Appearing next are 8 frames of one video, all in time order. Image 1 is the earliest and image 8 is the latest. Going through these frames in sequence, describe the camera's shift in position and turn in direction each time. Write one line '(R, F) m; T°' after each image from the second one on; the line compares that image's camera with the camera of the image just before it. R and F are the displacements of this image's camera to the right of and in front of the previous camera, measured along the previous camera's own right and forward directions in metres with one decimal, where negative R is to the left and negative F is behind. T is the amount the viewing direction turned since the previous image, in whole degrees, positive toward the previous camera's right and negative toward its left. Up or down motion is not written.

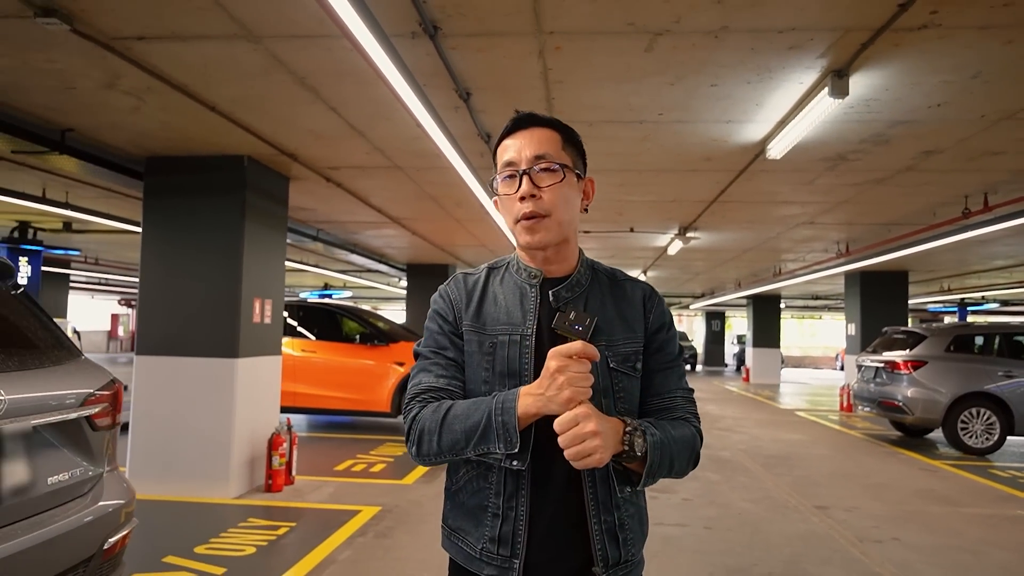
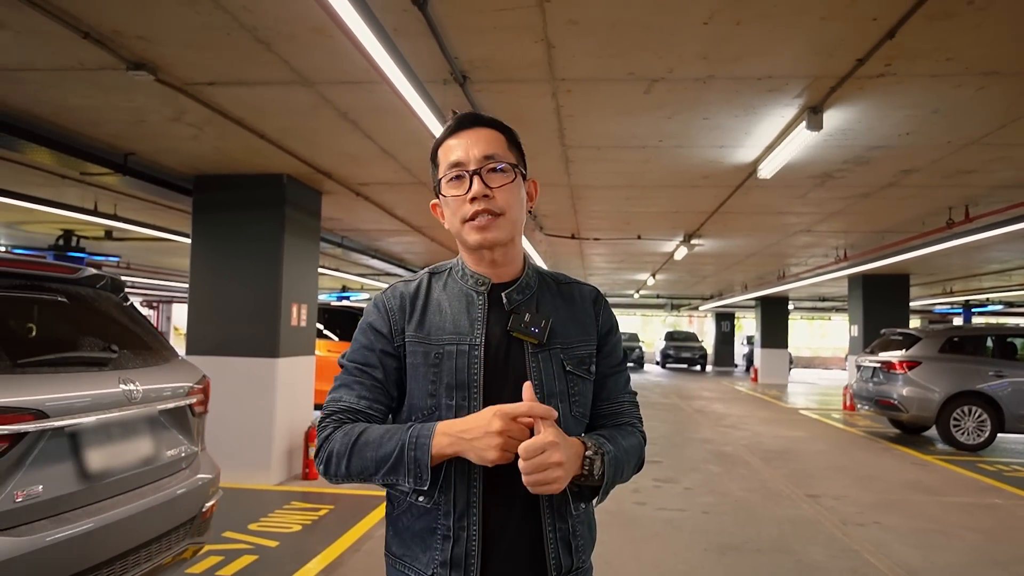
(0.0, -0.5) m; -1°
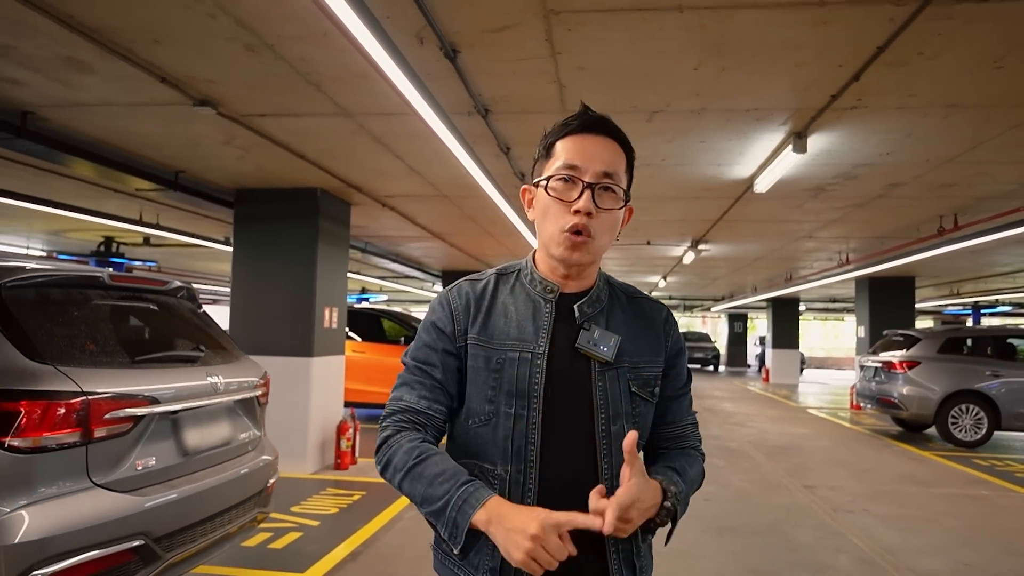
(0.0, -0.5) m; -1°
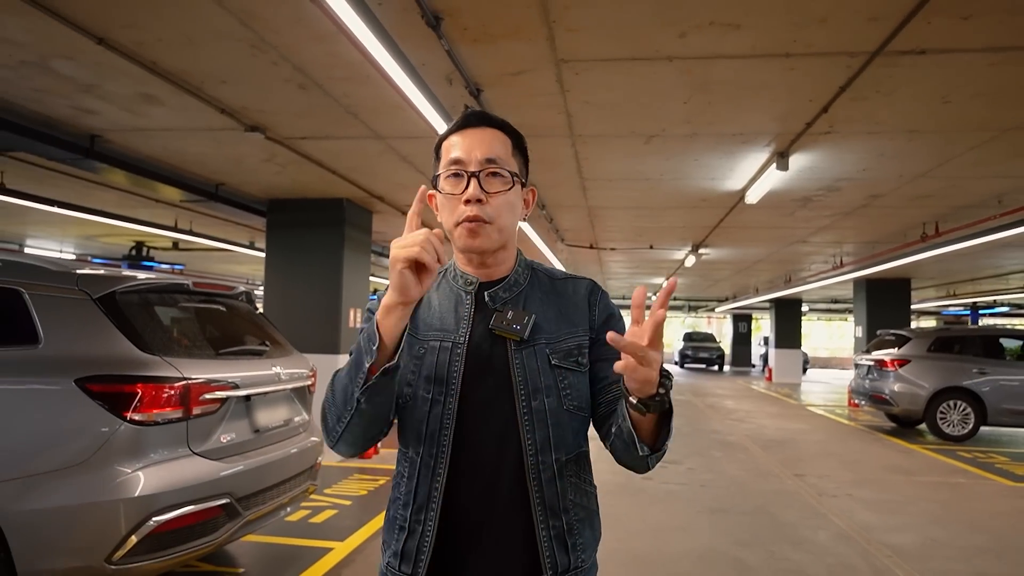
(0.0, -0.5) m; -1°
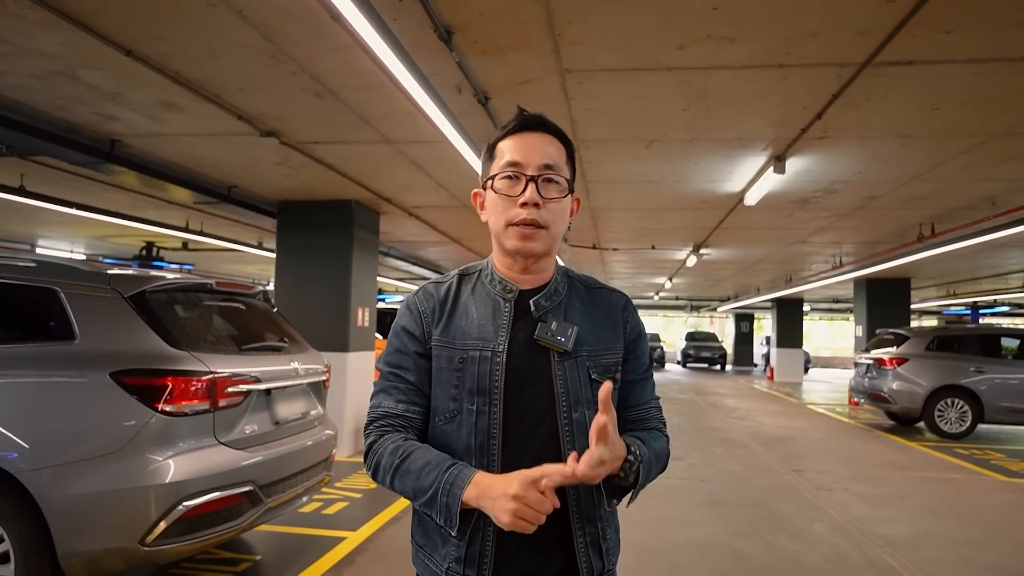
(0.0, -0.2) m; 0°
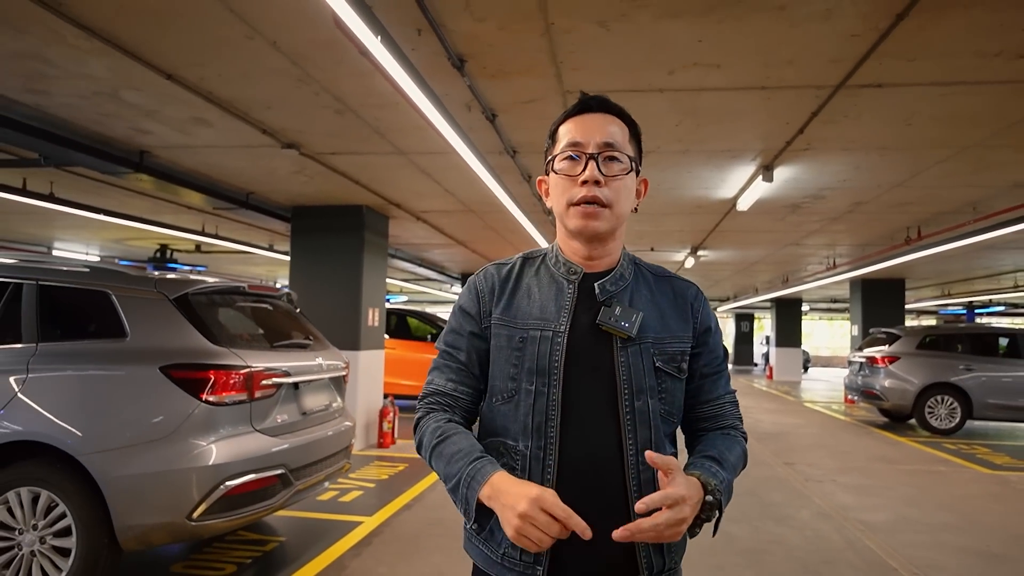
(0.0, -0.3) m; 0°
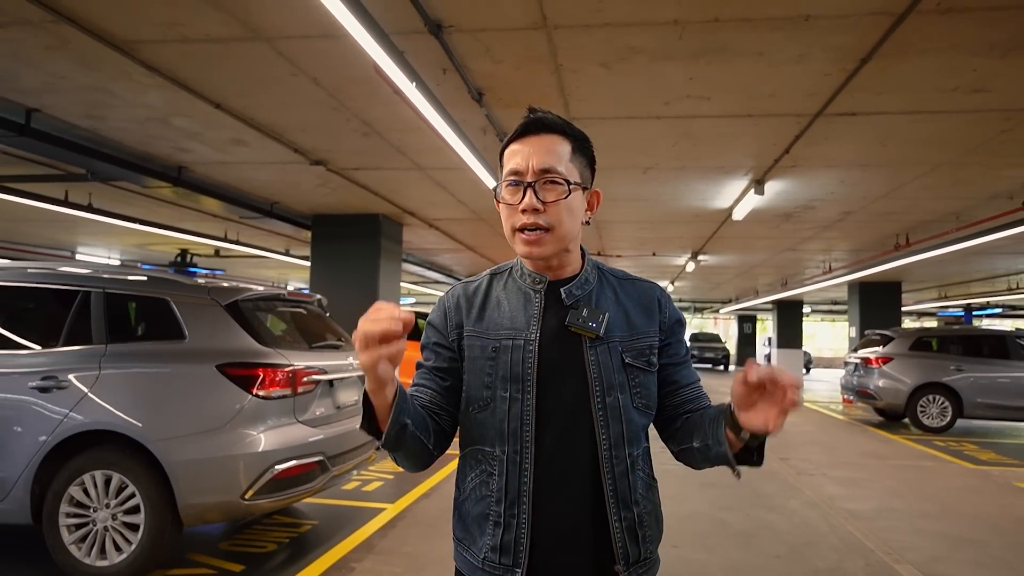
(0.0, -0.4) m; 0°
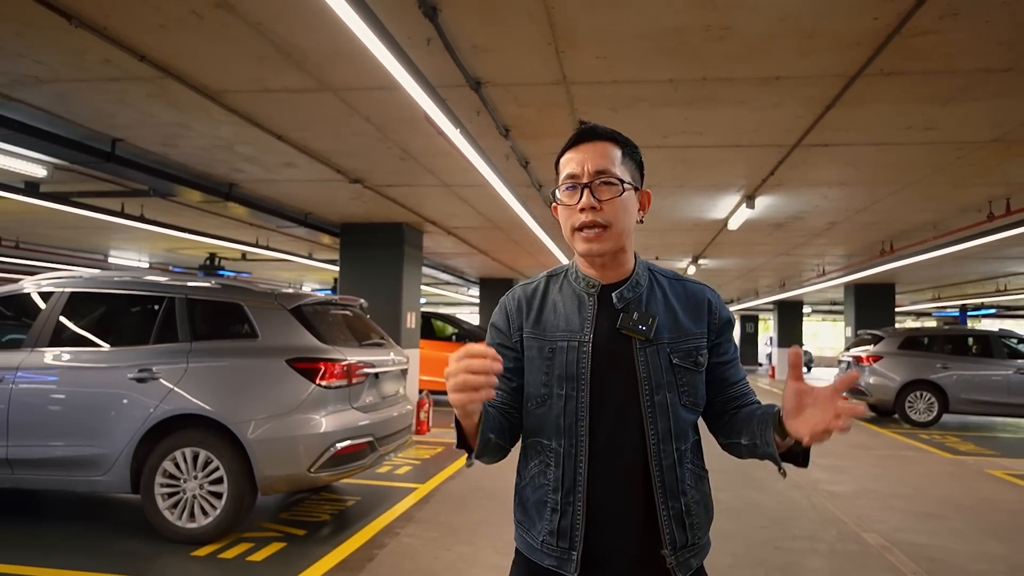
(-0.1, -0.7) m; 0°
